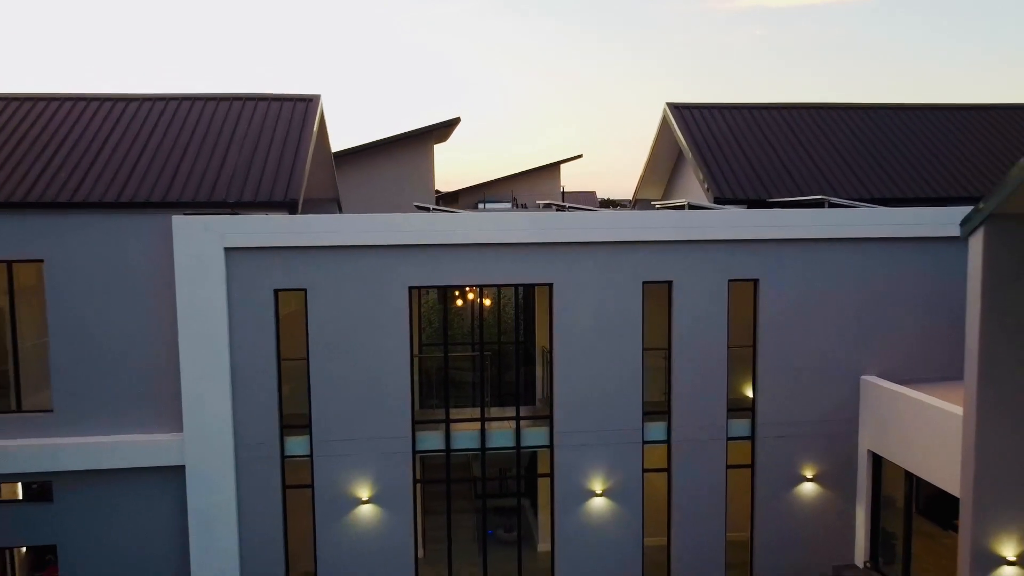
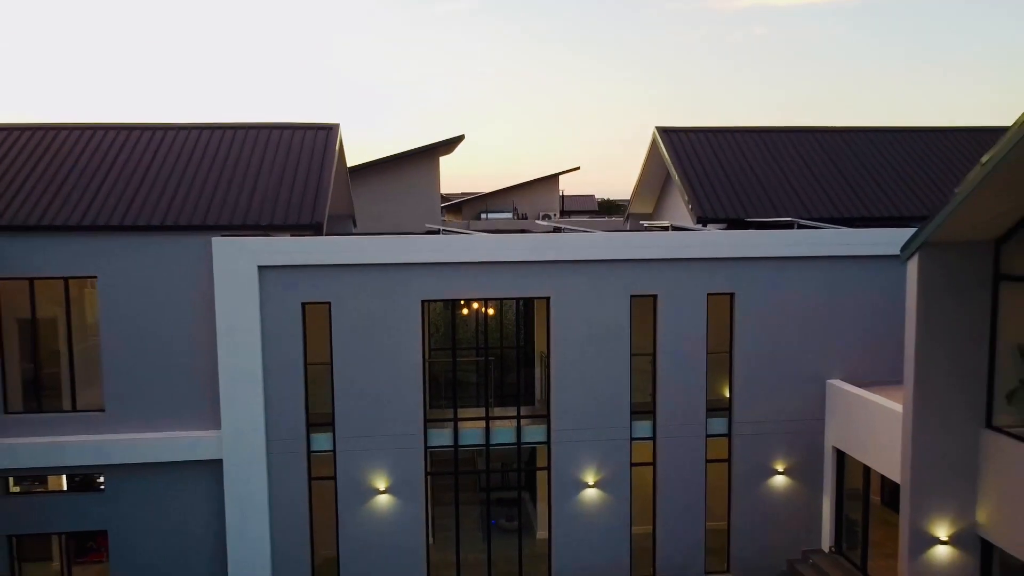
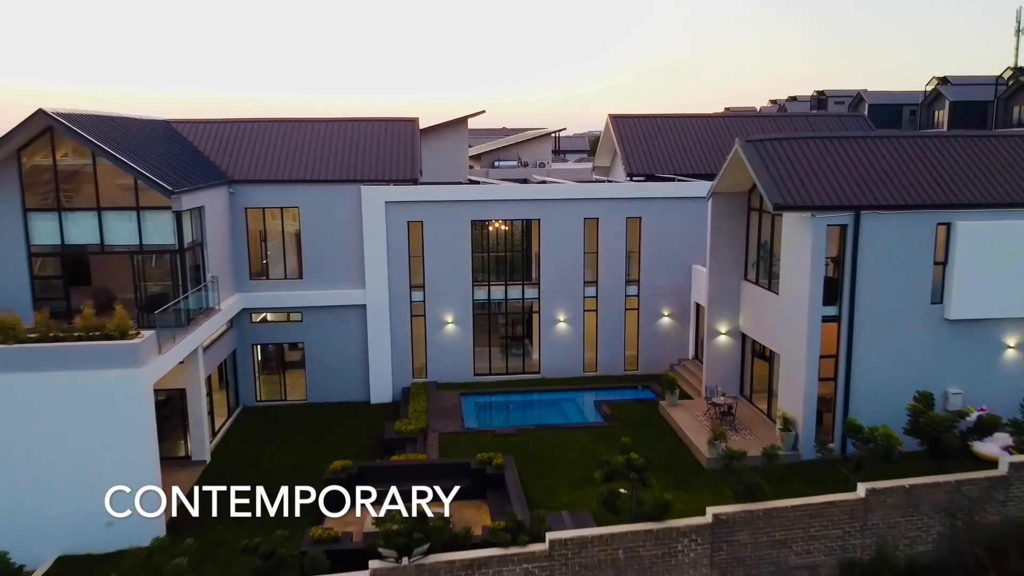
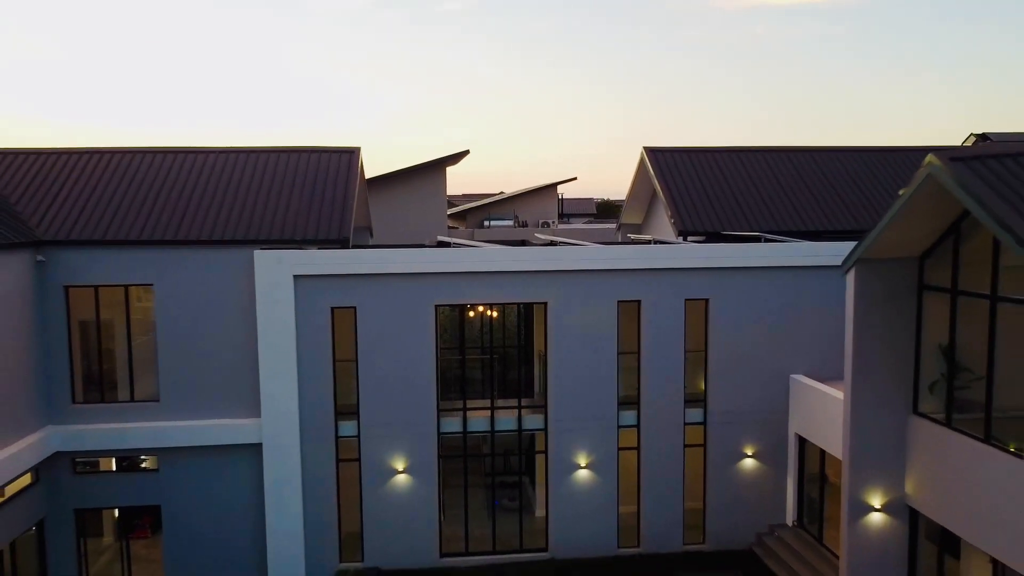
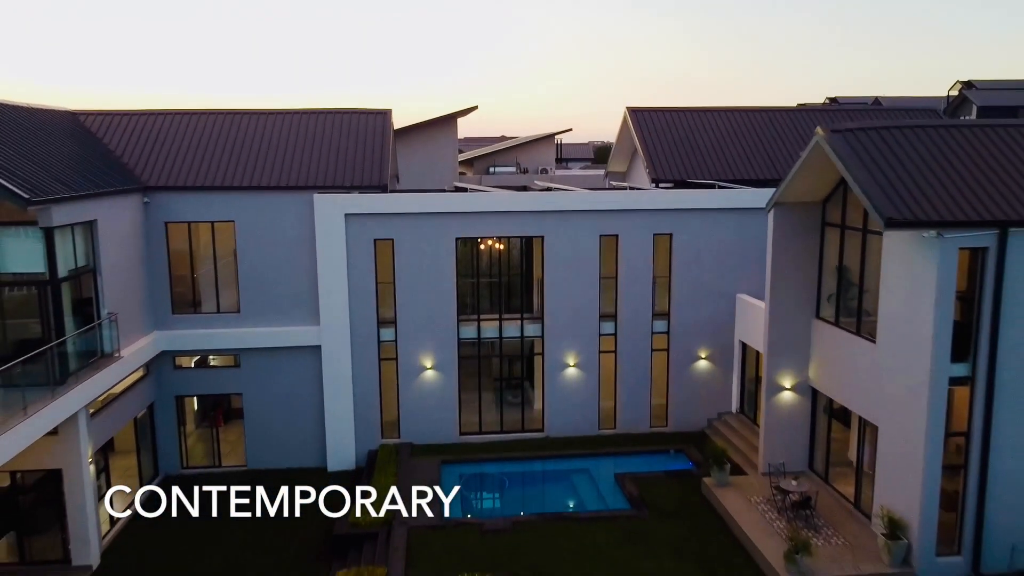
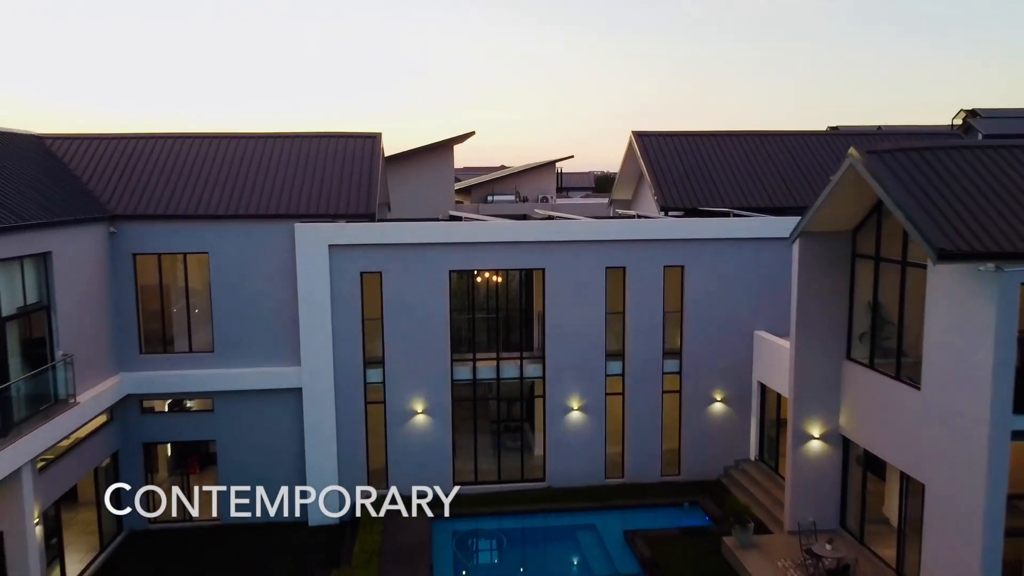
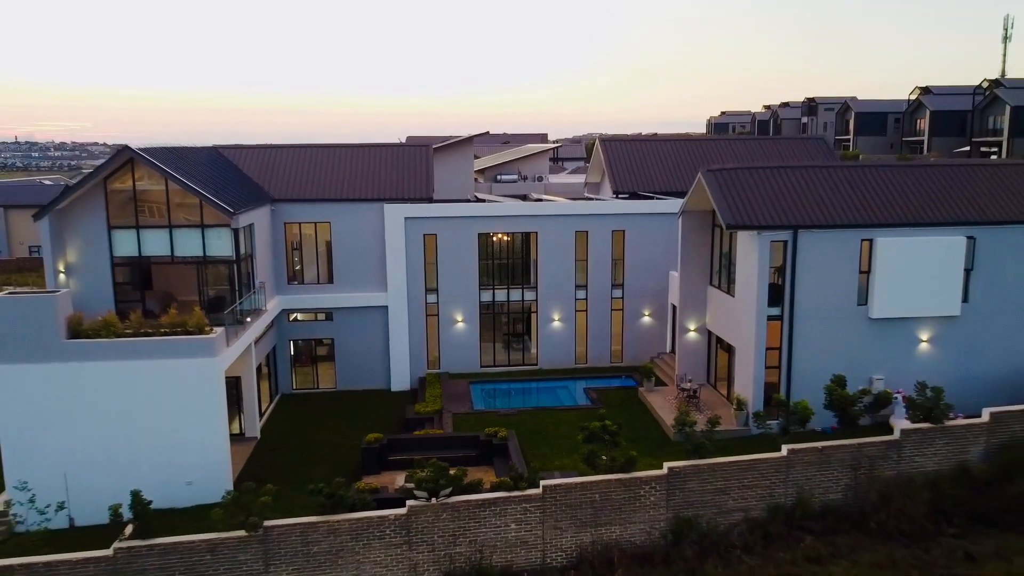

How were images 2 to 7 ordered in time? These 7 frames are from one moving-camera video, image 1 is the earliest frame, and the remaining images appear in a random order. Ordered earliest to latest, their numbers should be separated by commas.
2, 4, 6, 5, 3, 7
